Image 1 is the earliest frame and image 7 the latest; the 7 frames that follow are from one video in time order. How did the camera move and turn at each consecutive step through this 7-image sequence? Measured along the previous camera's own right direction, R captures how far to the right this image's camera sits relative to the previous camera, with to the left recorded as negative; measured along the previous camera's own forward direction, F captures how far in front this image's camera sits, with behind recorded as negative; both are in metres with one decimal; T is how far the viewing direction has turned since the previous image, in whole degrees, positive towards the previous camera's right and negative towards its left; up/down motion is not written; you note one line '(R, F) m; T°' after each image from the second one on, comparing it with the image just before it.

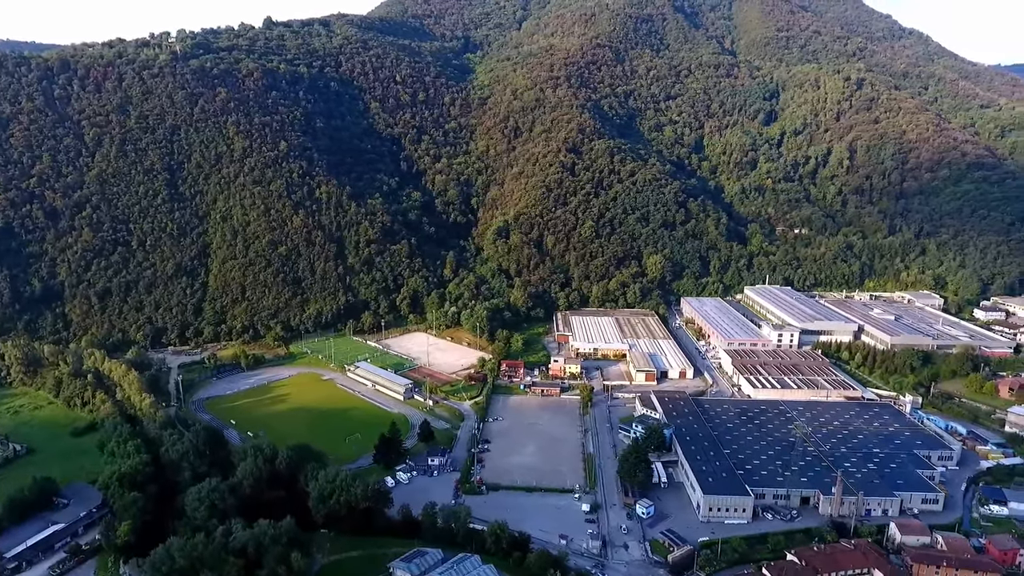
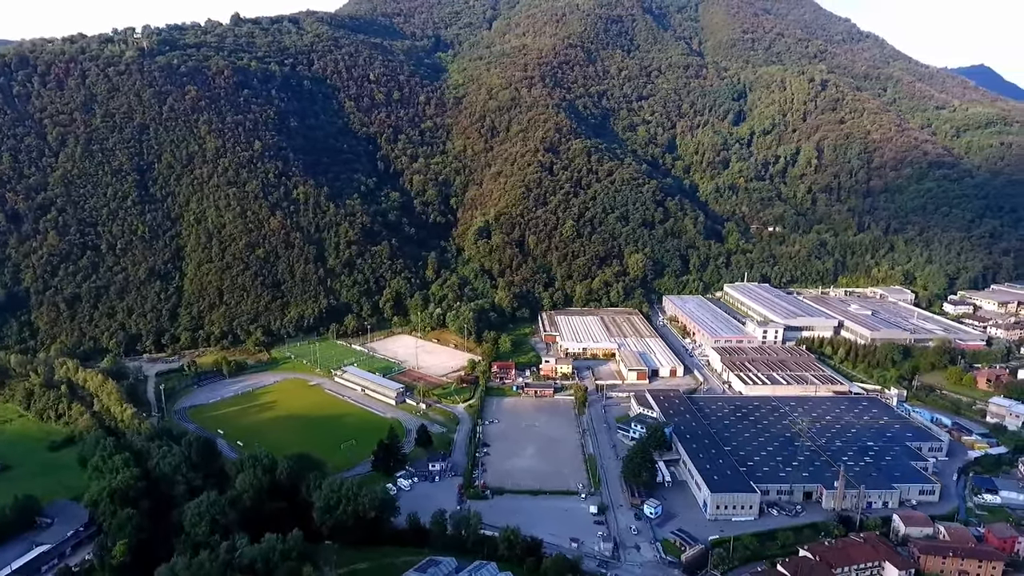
(-1.6, +0.5) m; +3°
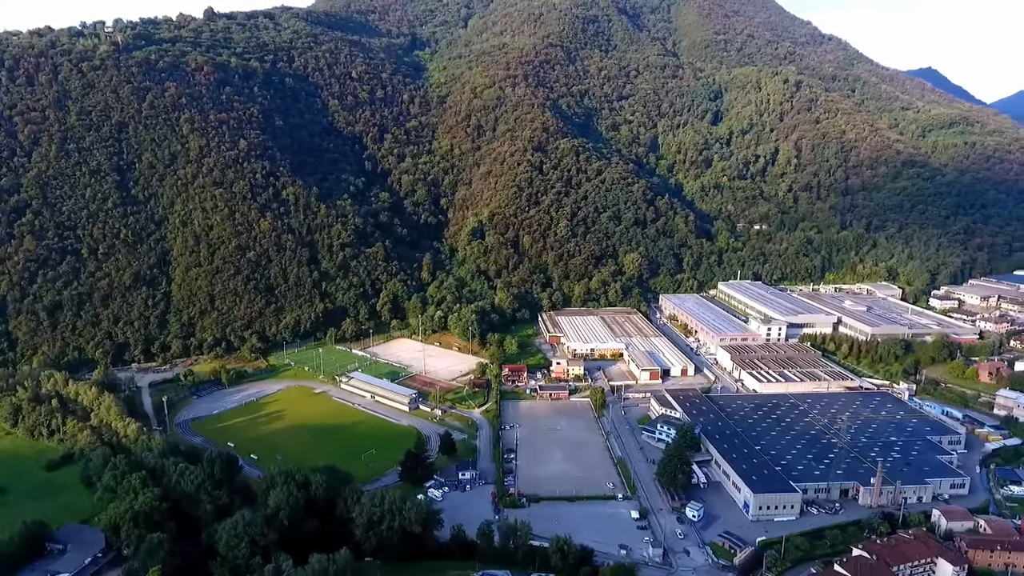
(-3.0, +1.0) m; +3°
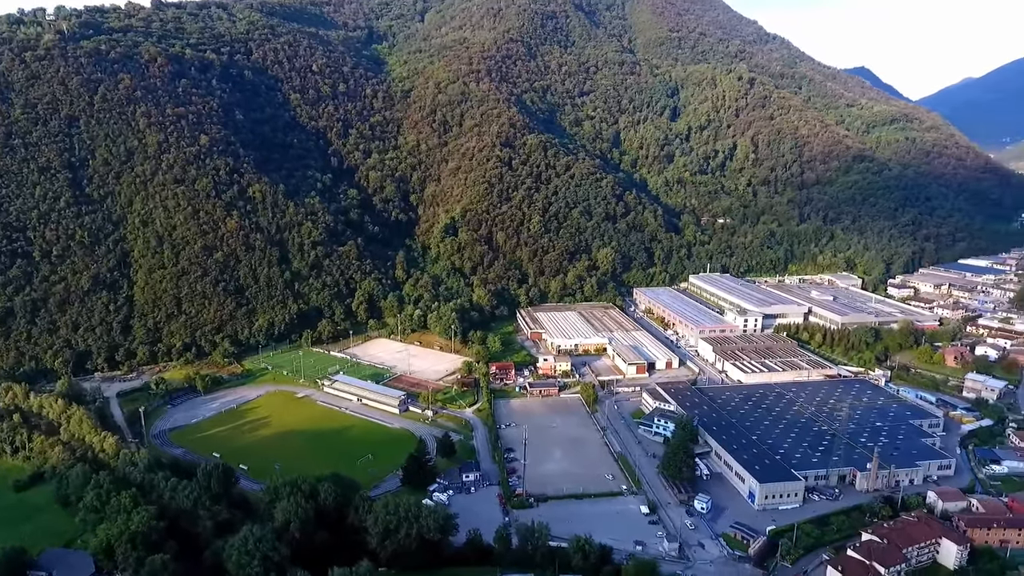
(-2.2, +0.6) m; +4°
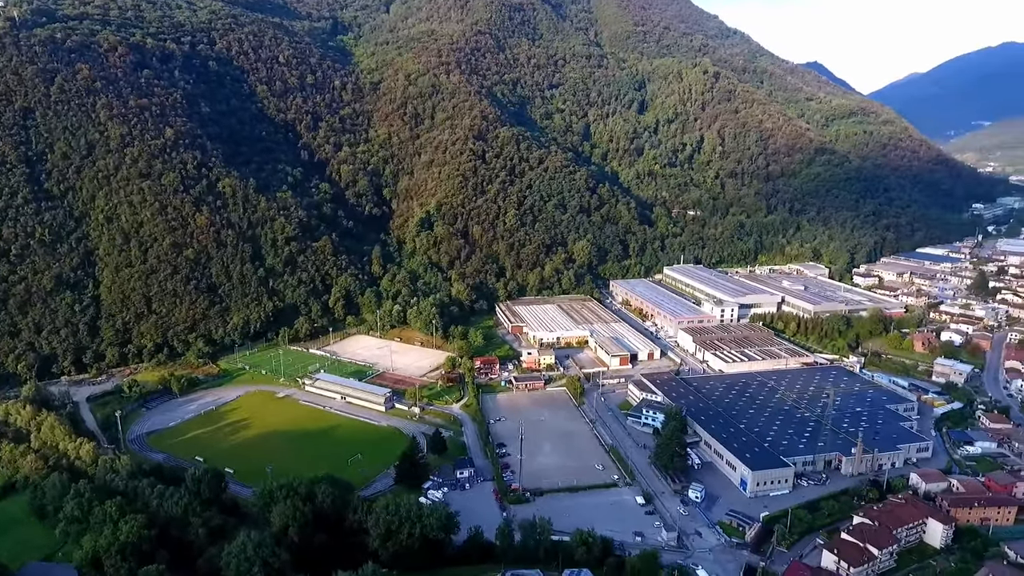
(-1.2, +0.3) m; +3°
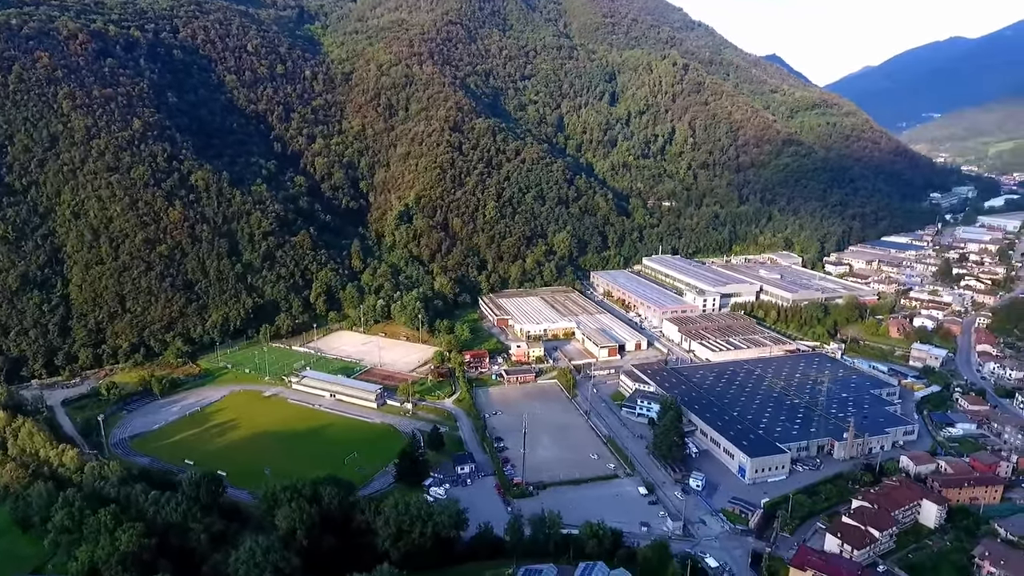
(-1.4, +0.3) m; +3°
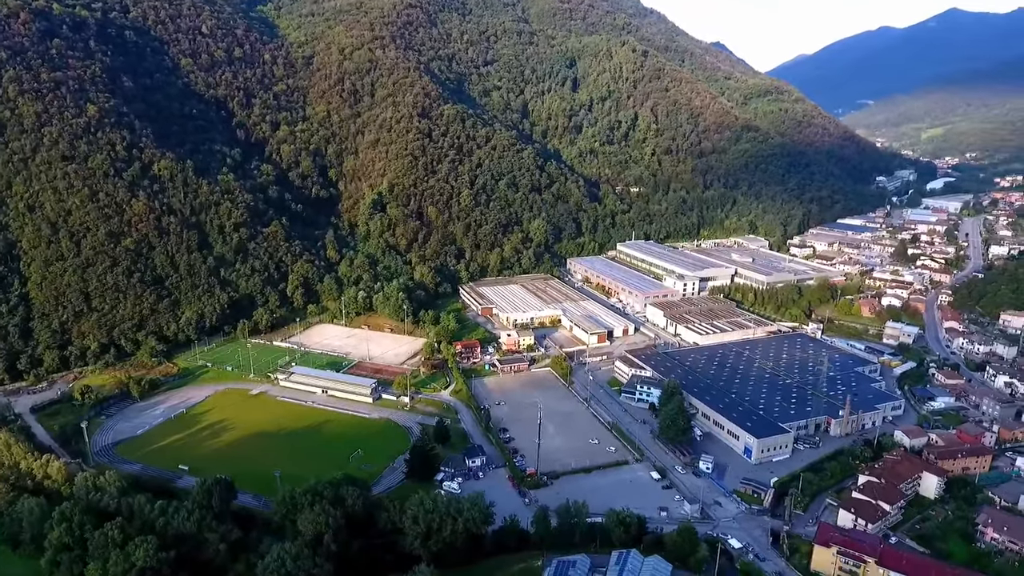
(-2.4, +0.5) m; +4°
